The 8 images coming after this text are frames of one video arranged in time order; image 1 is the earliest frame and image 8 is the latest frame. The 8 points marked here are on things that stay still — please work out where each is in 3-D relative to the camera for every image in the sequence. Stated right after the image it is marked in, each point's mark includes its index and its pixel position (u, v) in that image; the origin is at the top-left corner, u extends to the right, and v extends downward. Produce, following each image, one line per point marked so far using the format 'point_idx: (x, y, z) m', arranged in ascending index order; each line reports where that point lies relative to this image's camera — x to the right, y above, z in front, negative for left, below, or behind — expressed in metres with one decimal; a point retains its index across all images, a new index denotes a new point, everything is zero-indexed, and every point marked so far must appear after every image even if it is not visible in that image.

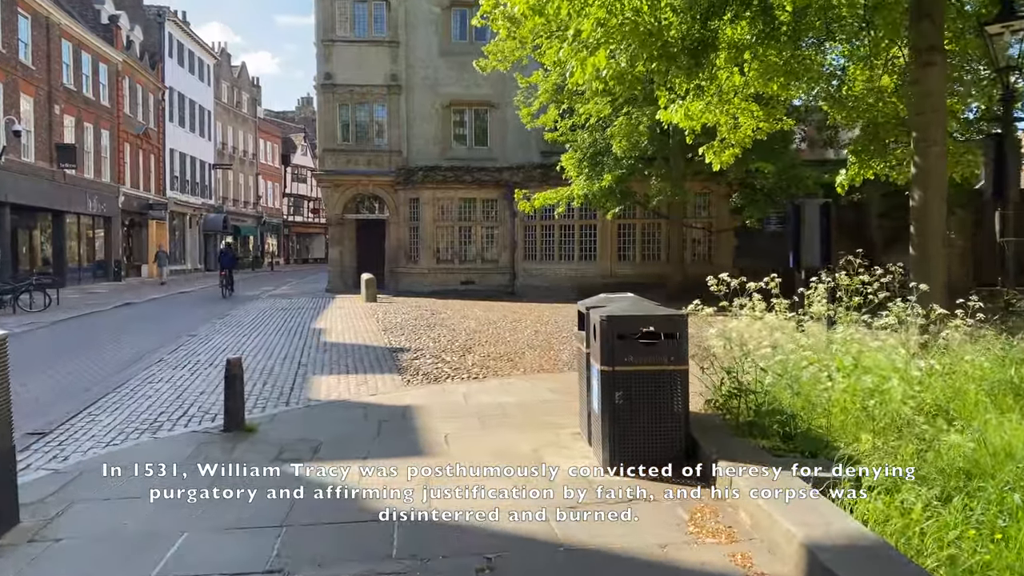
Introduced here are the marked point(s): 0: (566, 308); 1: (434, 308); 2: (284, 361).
0: (+1.2, -0.5, +19.0) m
1: (-1.9, -0.5, +19.4) m
2: (-3.0, -1.0, +10.8) m
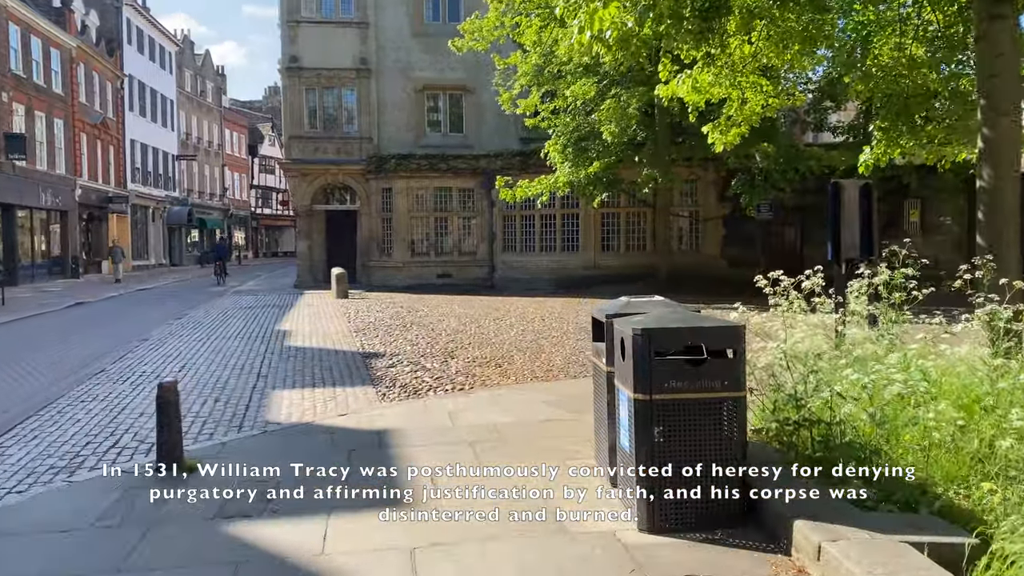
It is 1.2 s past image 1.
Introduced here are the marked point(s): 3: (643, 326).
0: (+0.8, -0.3, +17.8) m
1: (-2.3, -0.4, +18.1) m
2: (-3.2, -1.0, +9.5) m
3: (+0.7, -0.2, +4.0) m
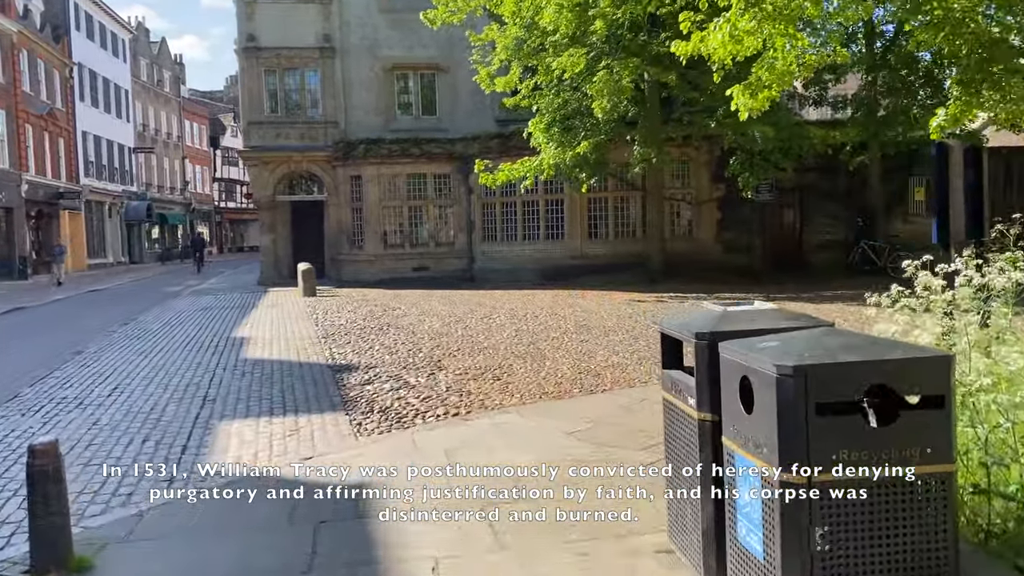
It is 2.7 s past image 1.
0: (+0.5, -0.2, +16.2) m
1: (-2.6, -0.3, +16.4) m
2: (-3.1, -1.1, +7.8) m
3: (+0.8, -0.2, +2.4) m
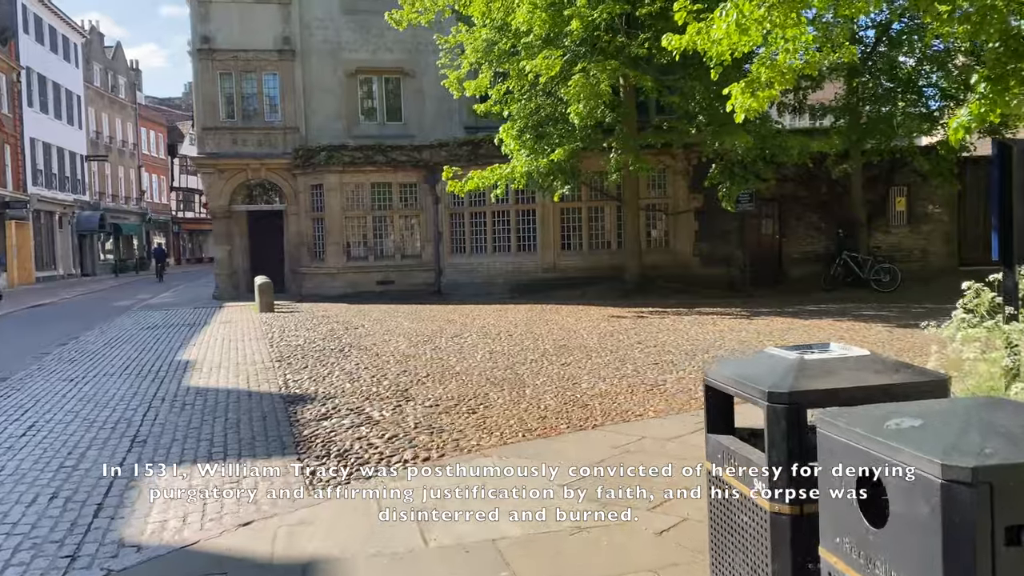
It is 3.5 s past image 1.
0: (0.0, -0.5, +15.3) m
1: (-3.1, -0.6, +15.4) m
2: (-3.3, -1.2, +6.7) m
3: (+0.9, -0.3, +1.5) m
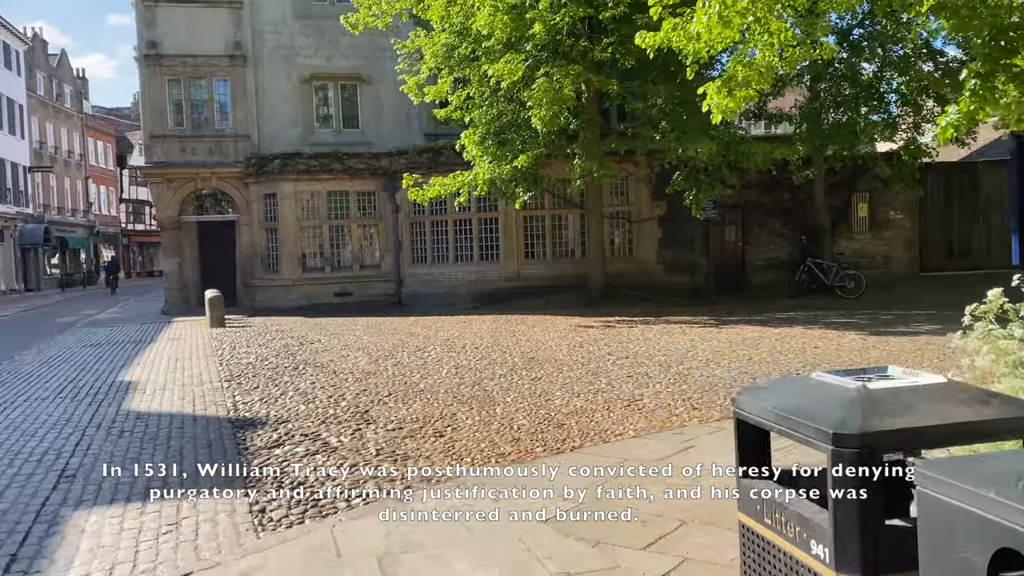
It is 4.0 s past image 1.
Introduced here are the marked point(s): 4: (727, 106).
0: (-0.7, -0.7, +14.8) m
1: (-3.8, -0.8, +14.7) m
2: (-3.5, -1.4, +6.0) m
3: (+0.9, -0.3, +1.1) m
4: (+2.0, +1.7, +7.6) m
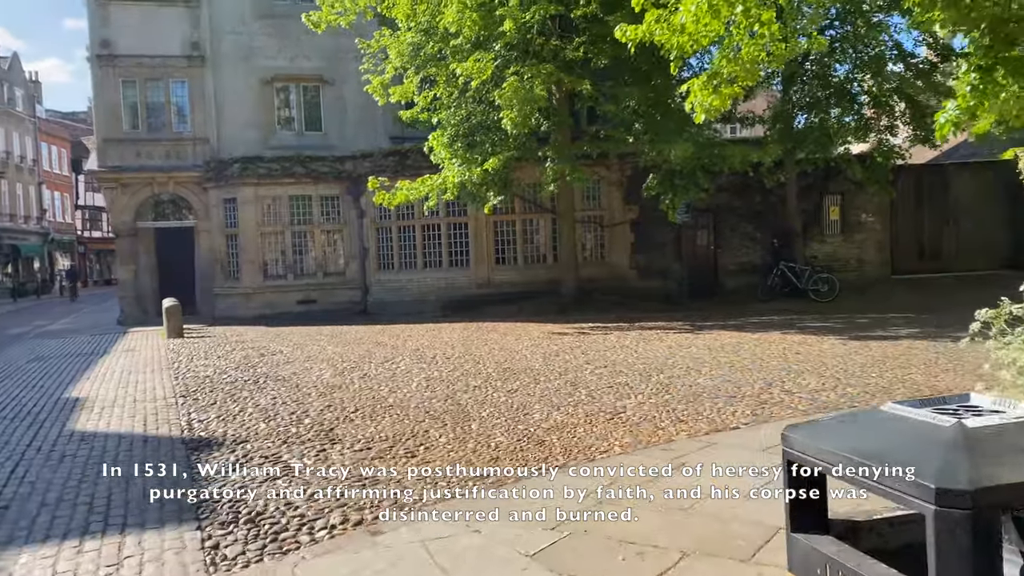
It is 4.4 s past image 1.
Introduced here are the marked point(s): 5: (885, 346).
0: (-1.2, -0.8, +14.3) m
1: (-4.3, -1.0, +14.1) m
2: (-3.7, -1.5, +5.4) m
3: (+0.9, -0.4, +0.7) m
4: (+1.8, +1.6, +7.3) m
5: (+4.8, -0.7, +10.5) m
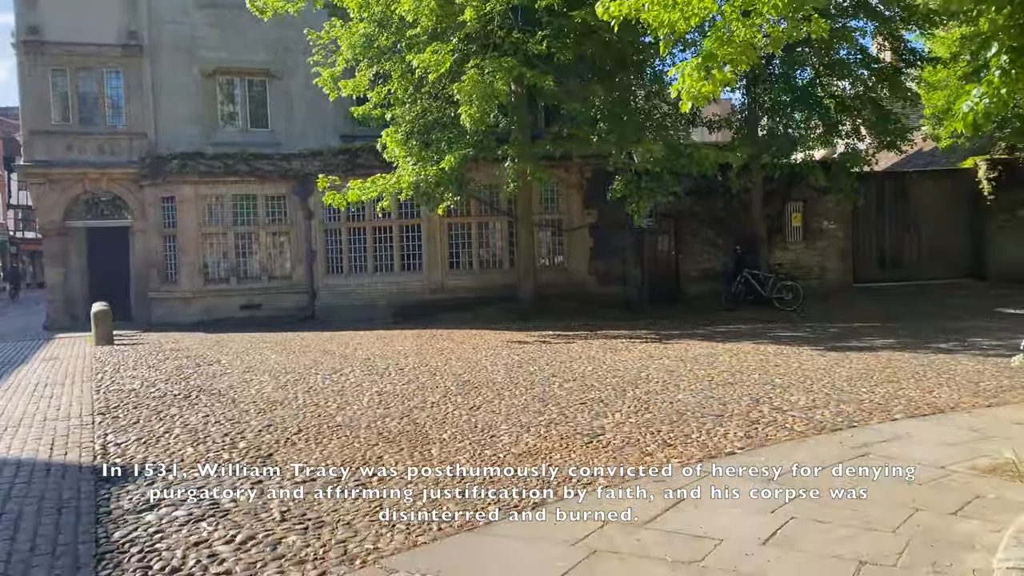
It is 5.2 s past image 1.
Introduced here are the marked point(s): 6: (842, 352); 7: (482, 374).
0: (-1.9, -0.9, +13.4) m
1: (-5.0, -1.0, +13.0) m
2: (-3.8, -1.5, +4.4) m
3: (+1.1, -0.4, -0.1) m
4: (+1.5, +1.6, +6.6) m
5: (+4.3, -0.8, +10.0) m
6: (+4.3, -0.8, +10.6) m
7: (-0.4, -1.0, +9.4) m
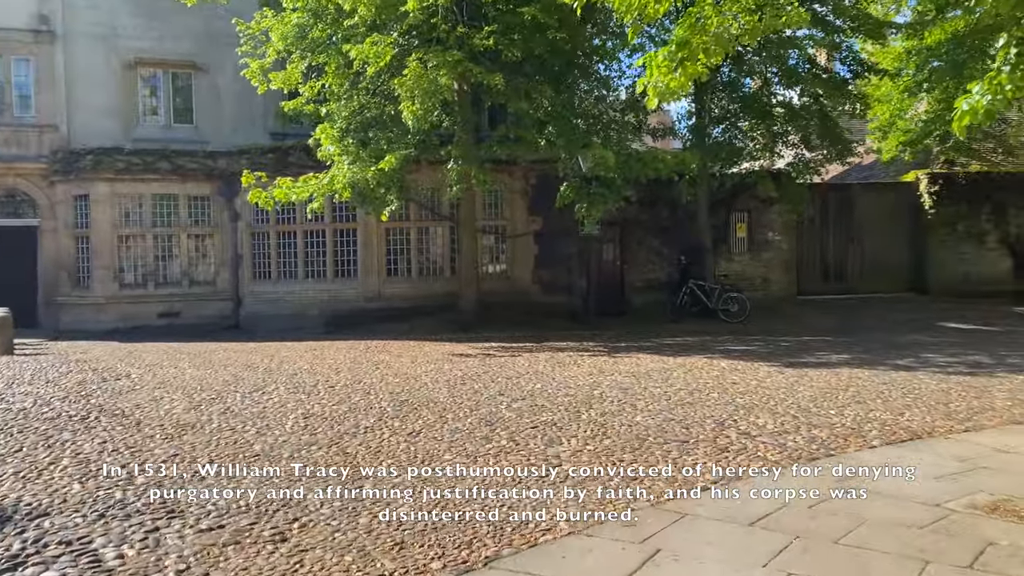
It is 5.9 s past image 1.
0: (-2.8, -1.0, +12.5) m
1: (-5.8, -1.1, +11.8) m
2: (-4.0, -1.5, +3.3) m
3: (+1.2, -0.4, -0.8) m
4: (+1.2, +1.5, +5.9) m
5: (+3.7, -1.0, +9.5) m
6: (+3.6, -1.0, +10.2) m
7: (-1.0, -1.1, +8.6) m
